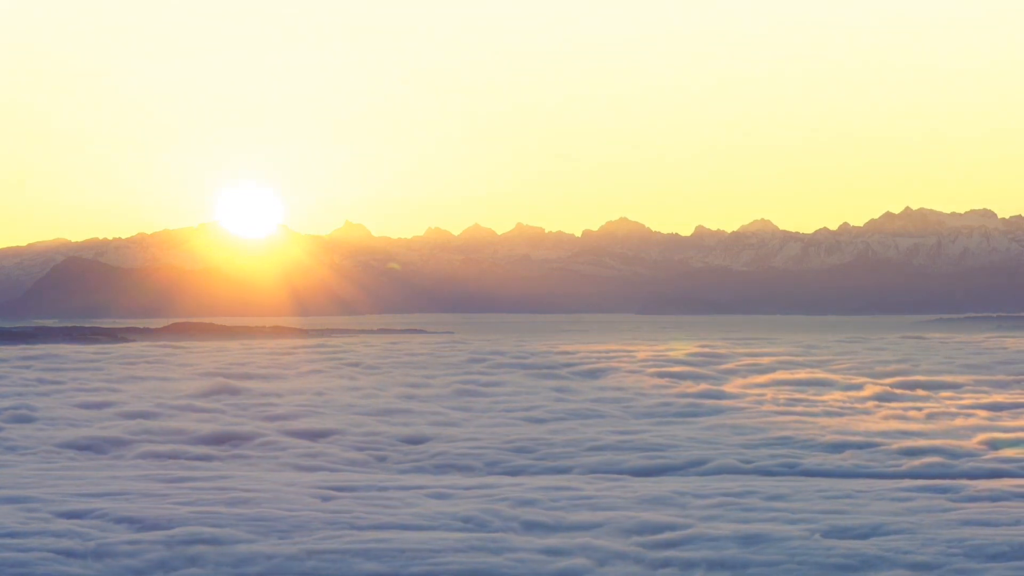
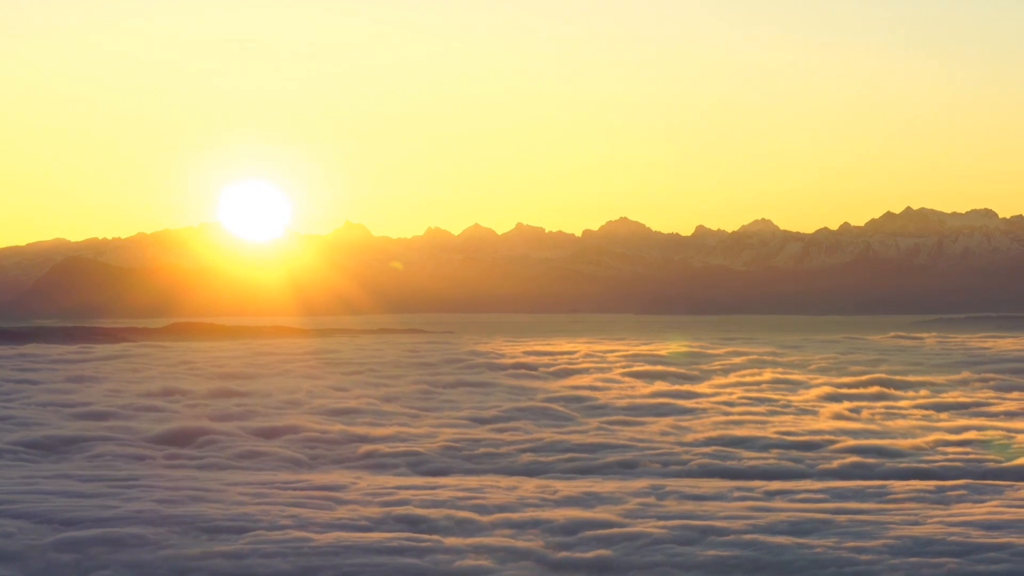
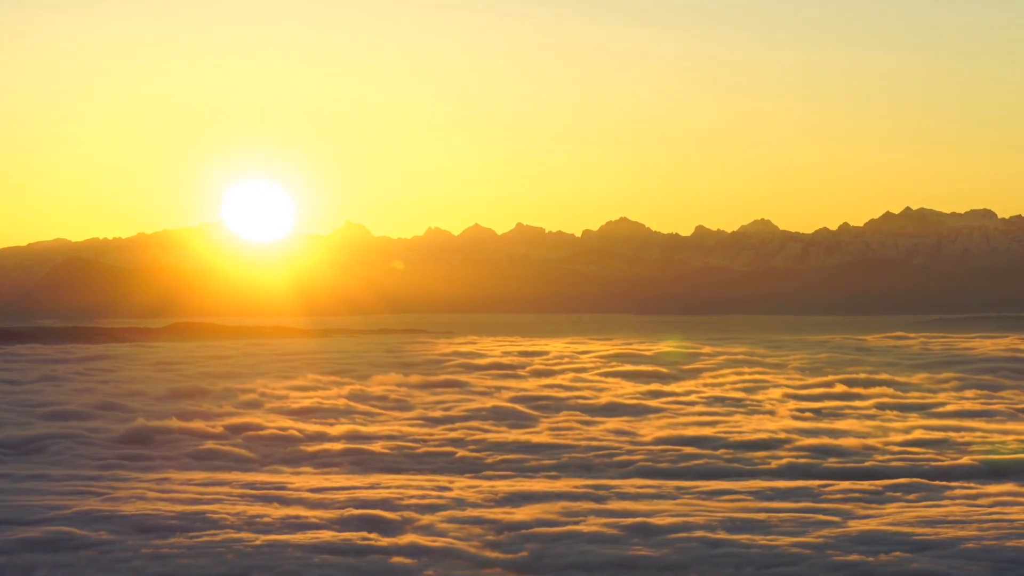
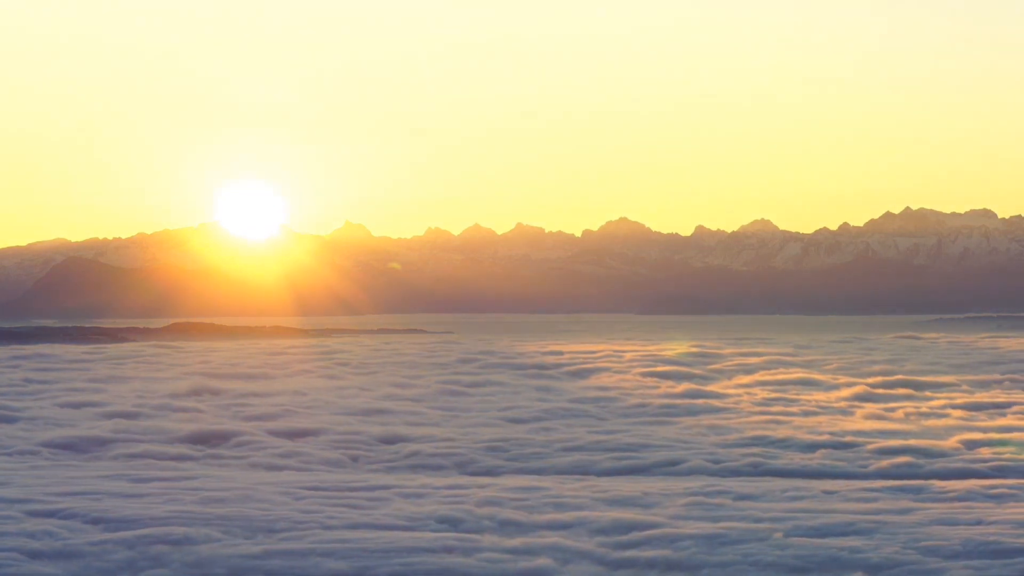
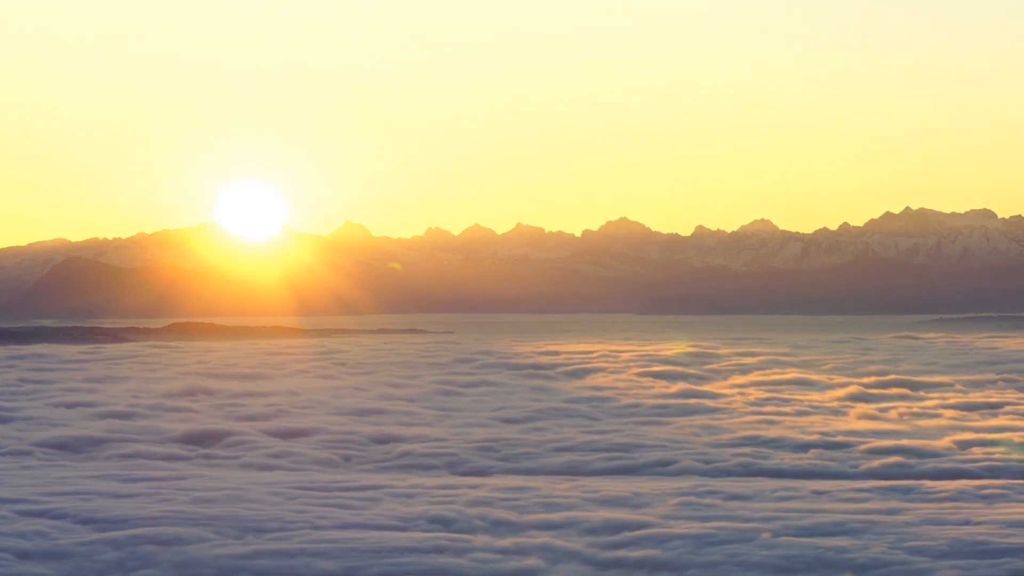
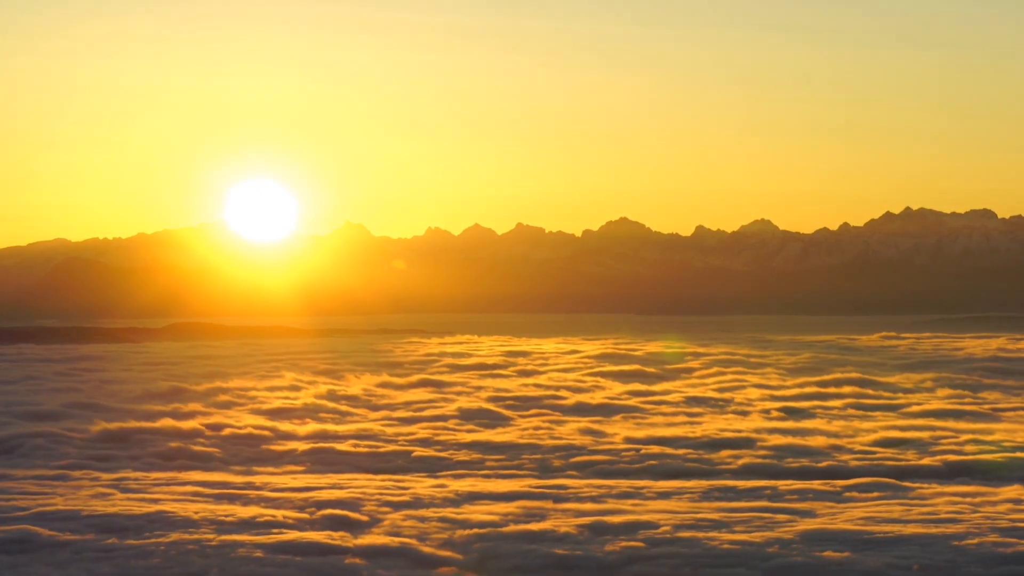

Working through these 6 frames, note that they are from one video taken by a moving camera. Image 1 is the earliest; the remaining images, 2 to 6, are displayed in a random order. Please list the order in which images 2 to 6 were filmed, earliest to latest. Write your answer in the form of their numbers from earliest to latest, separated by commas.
4, 5, 2, 3, 6
